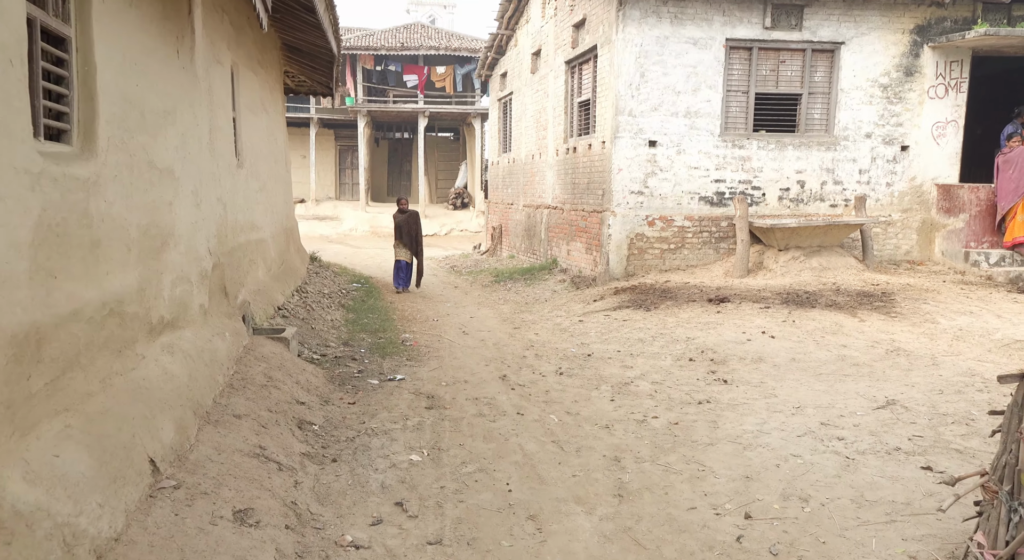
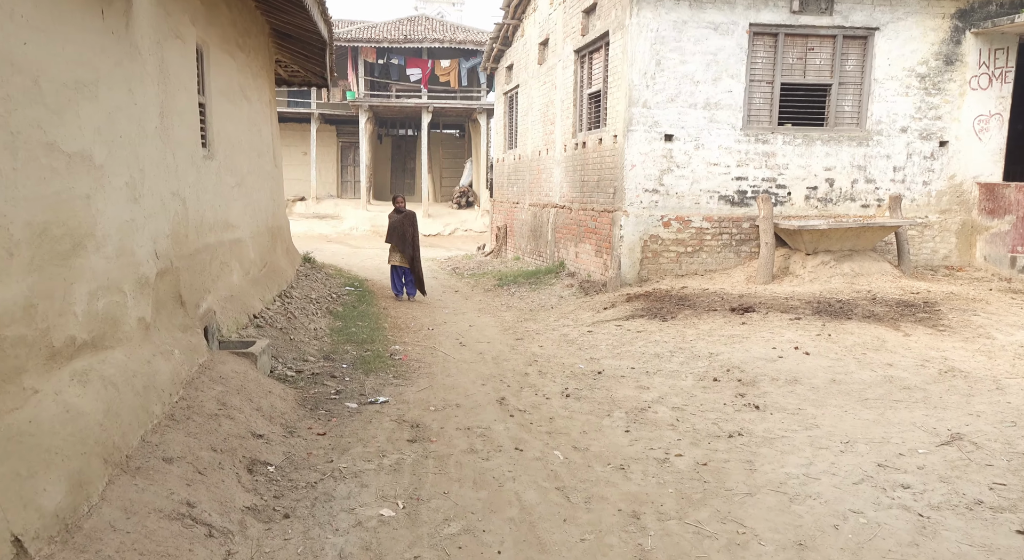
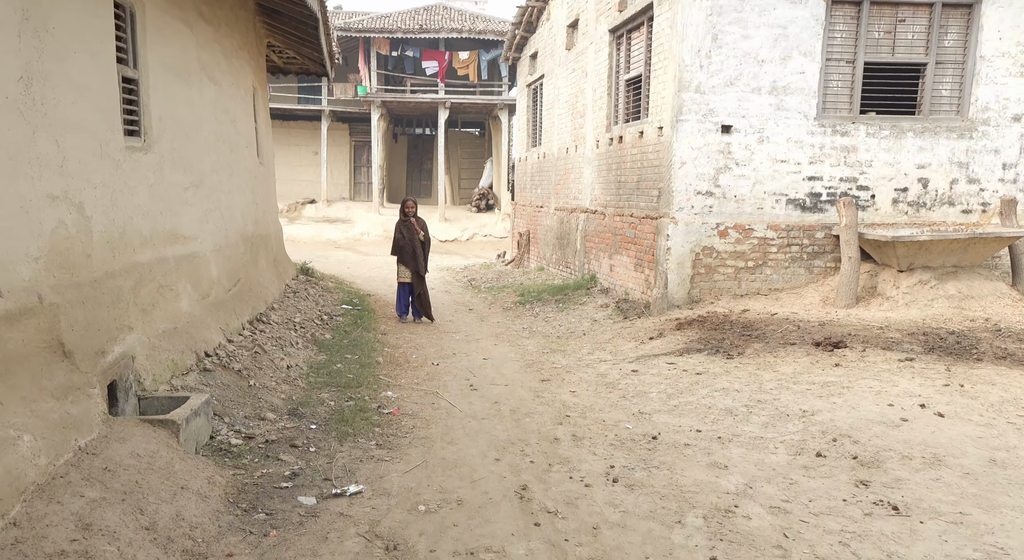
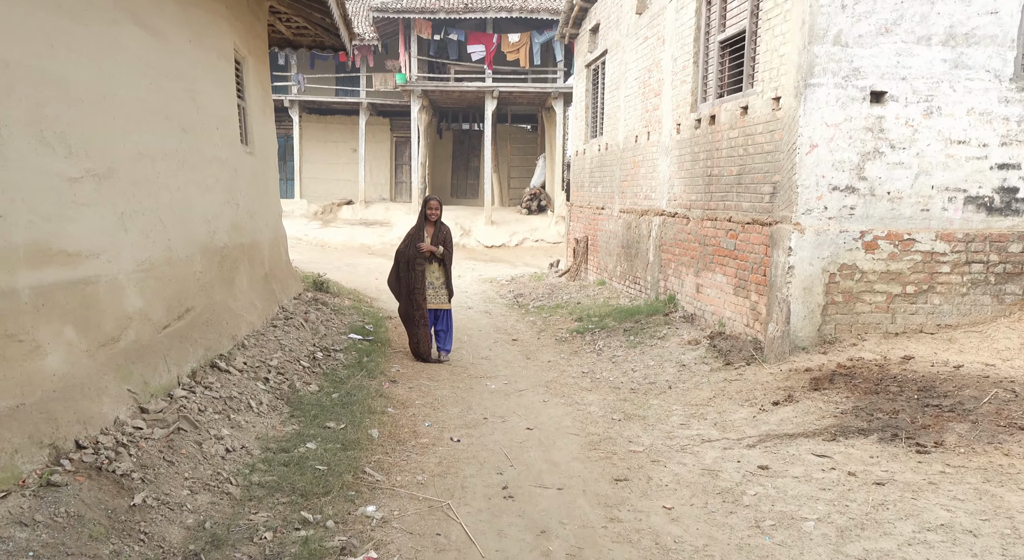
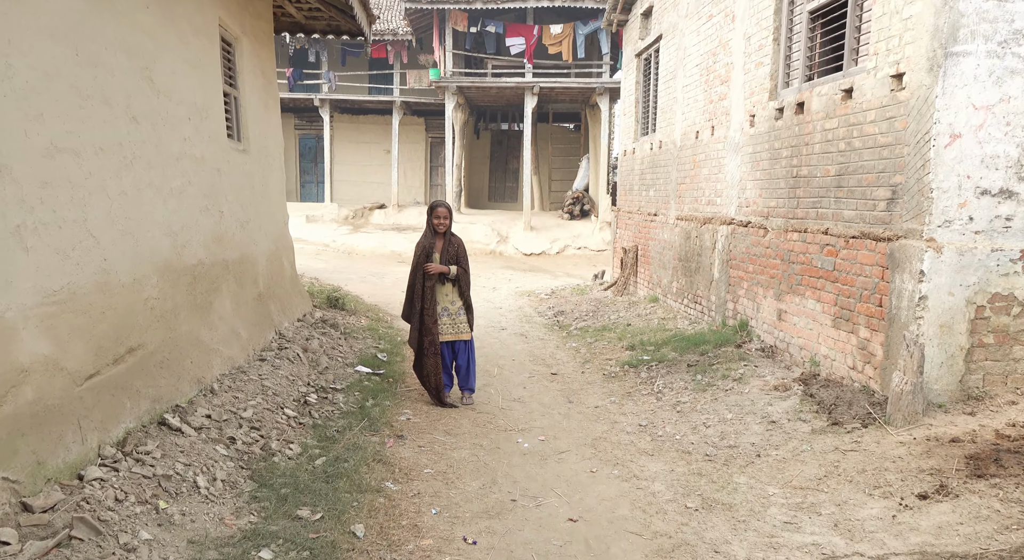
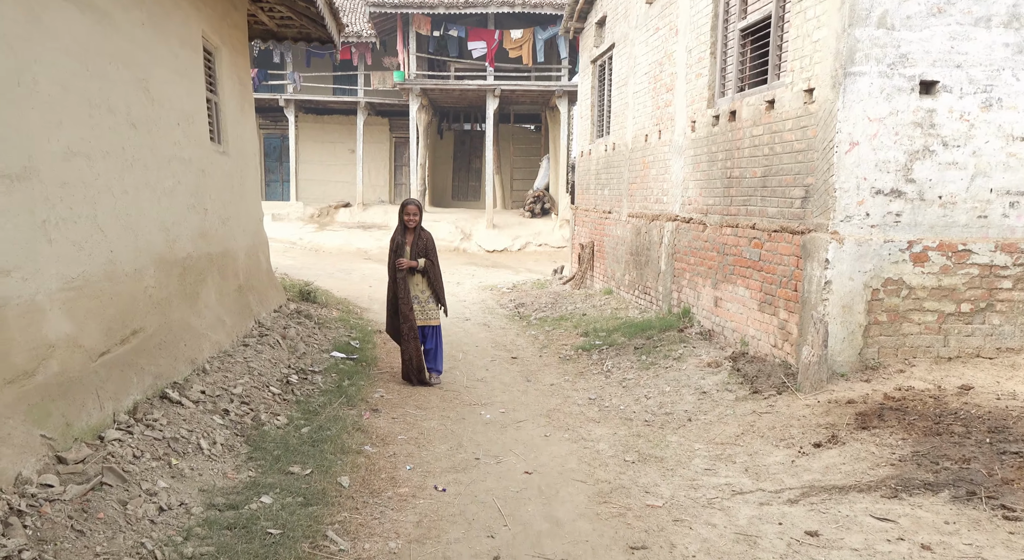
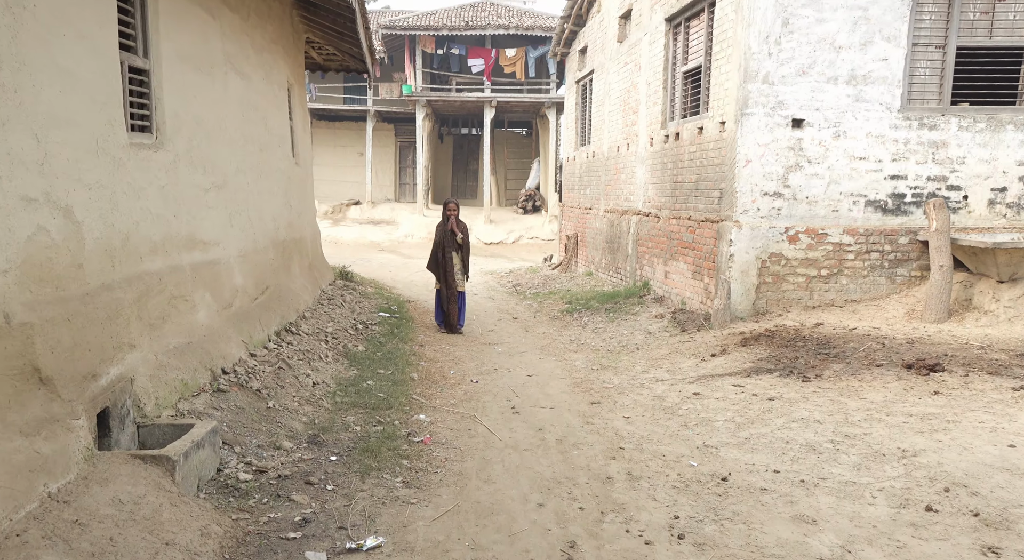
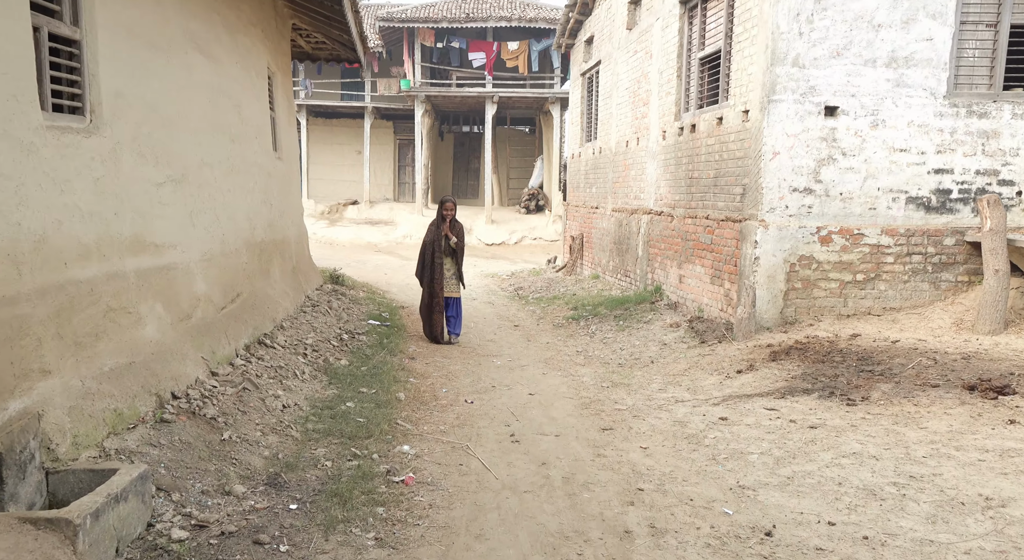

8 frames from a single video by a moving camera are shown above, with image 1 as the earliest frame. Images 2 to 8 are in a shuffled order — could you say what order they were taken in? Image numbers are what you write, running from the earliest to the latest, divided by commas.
2, 3, 7, 8, 4, 6, 5
